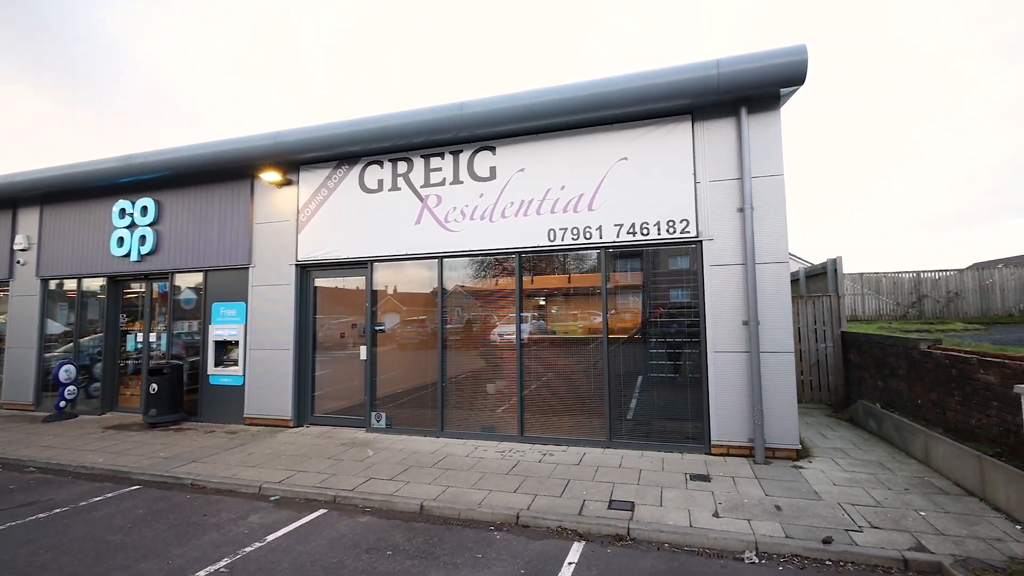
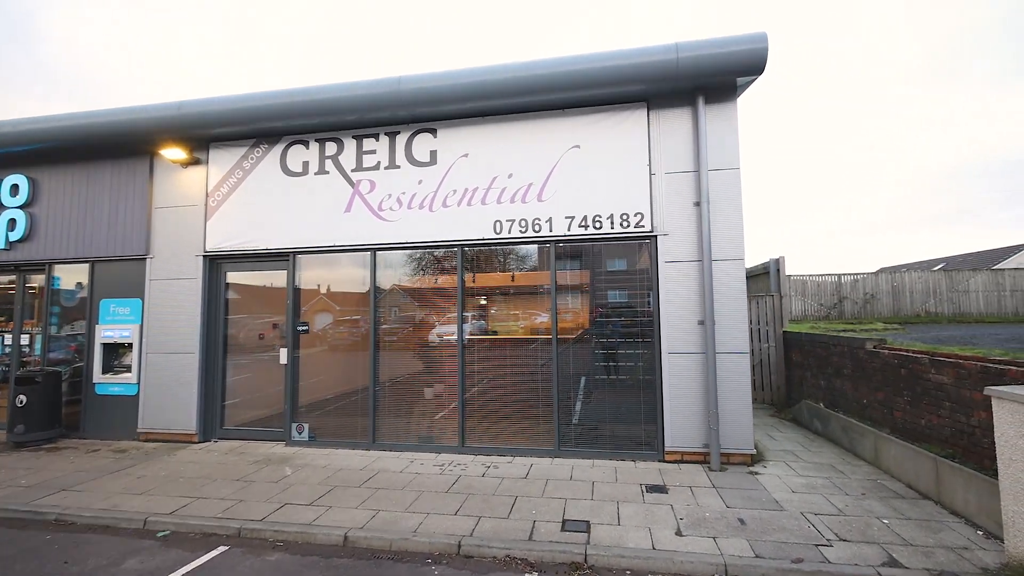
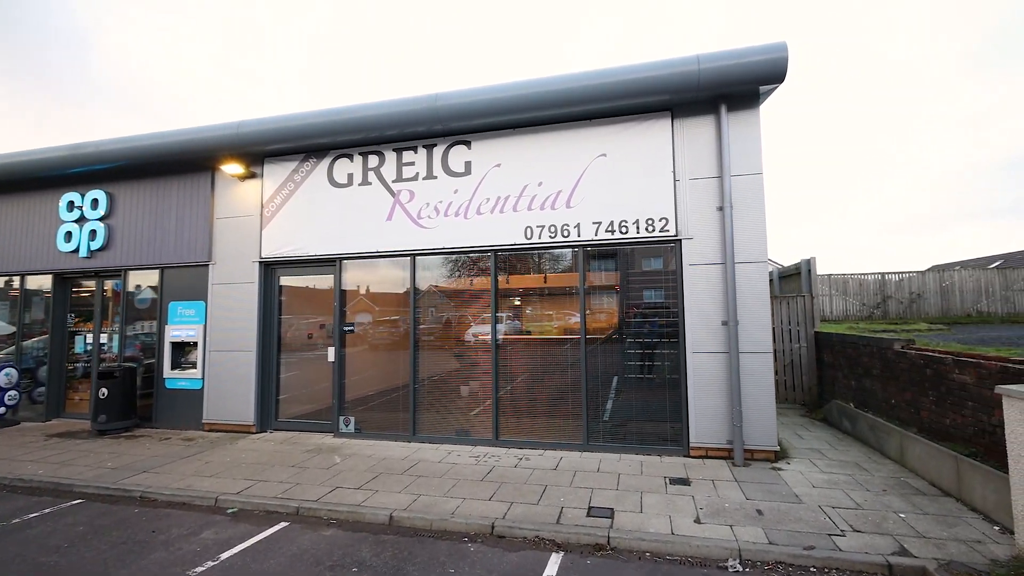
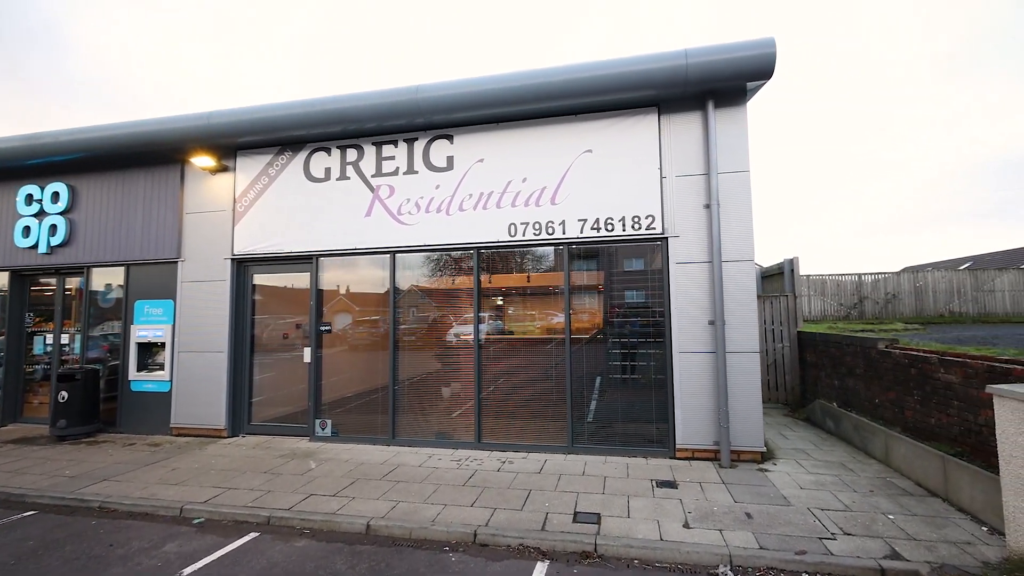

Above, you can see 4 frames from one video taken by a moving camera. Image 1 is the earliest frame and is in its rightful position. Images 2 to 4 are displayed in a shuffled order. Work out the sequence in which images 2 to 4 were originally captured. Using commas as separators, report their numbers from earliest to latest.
3, 4, 2
